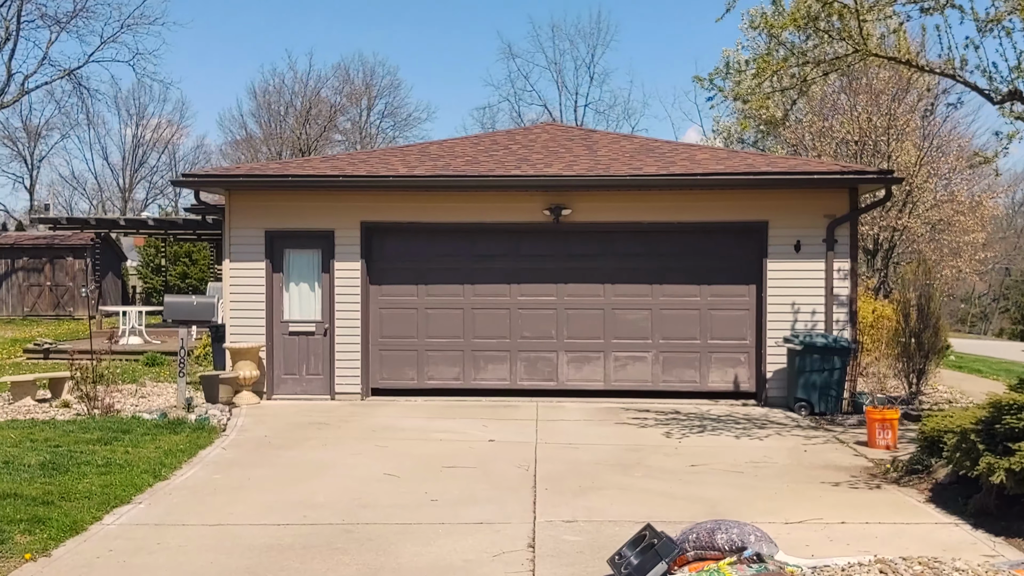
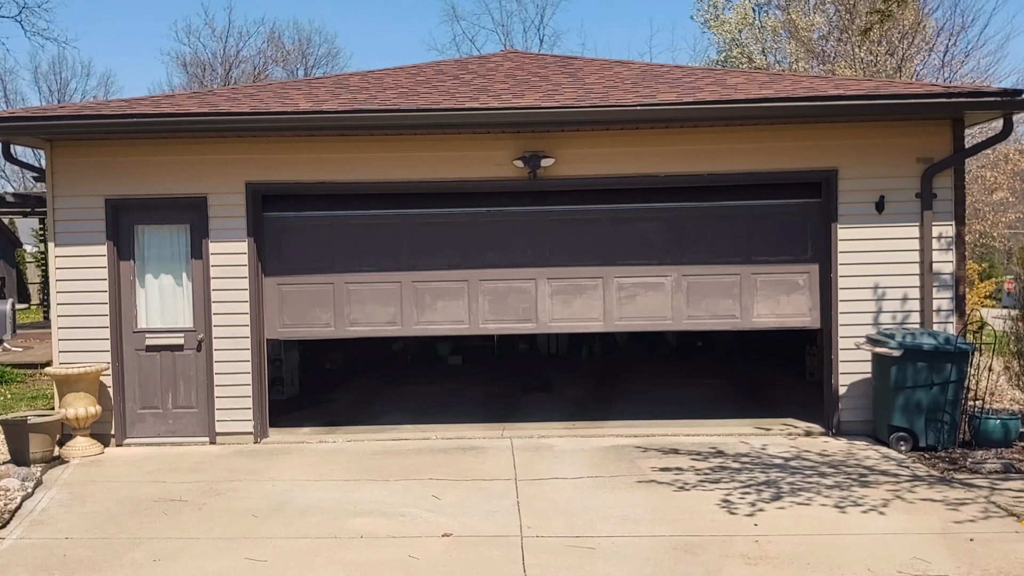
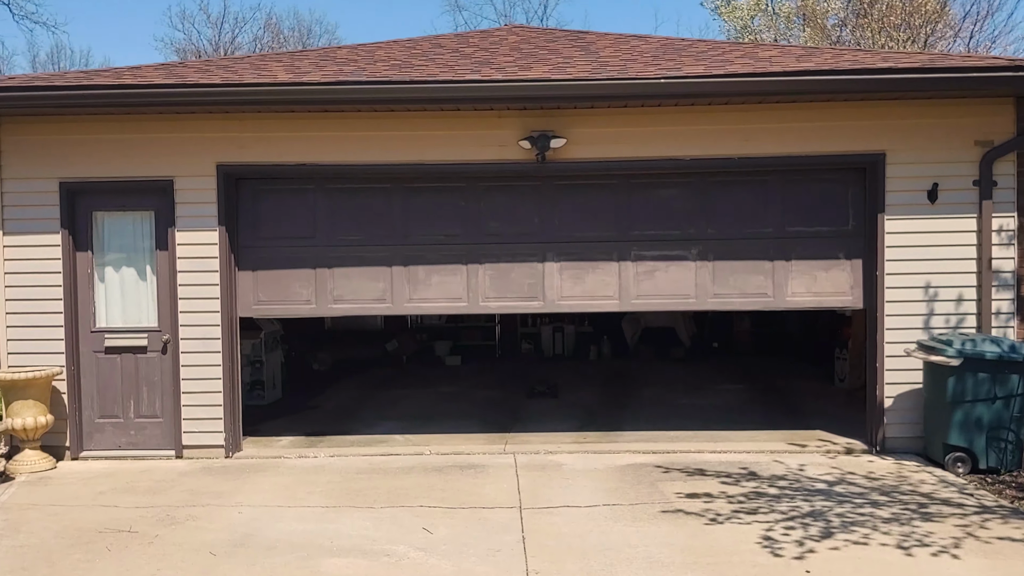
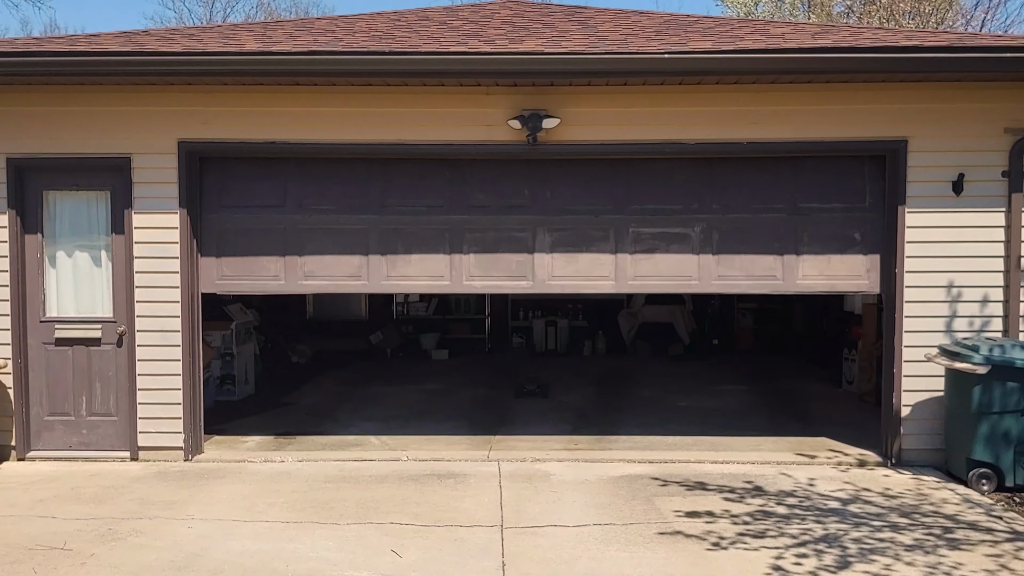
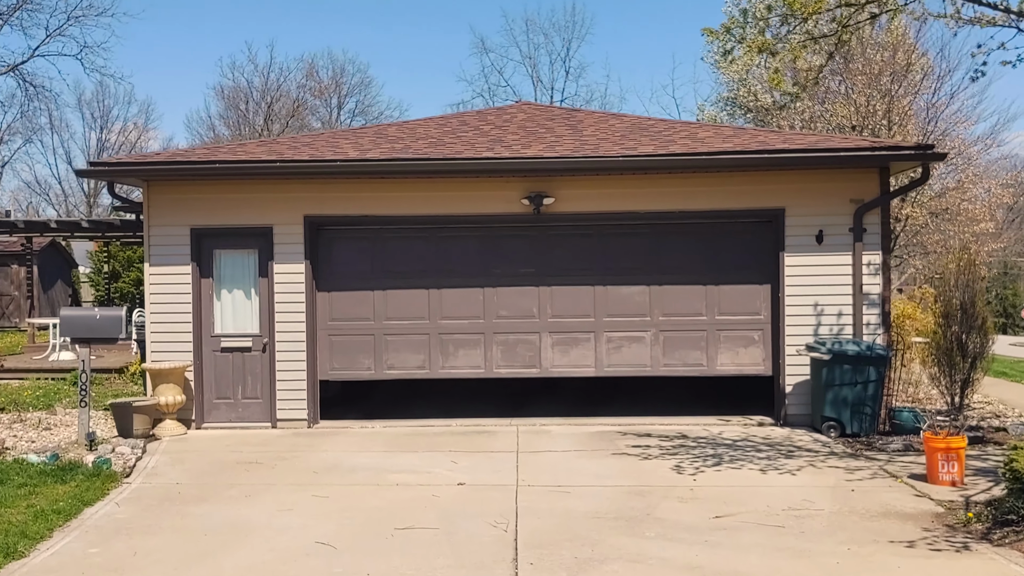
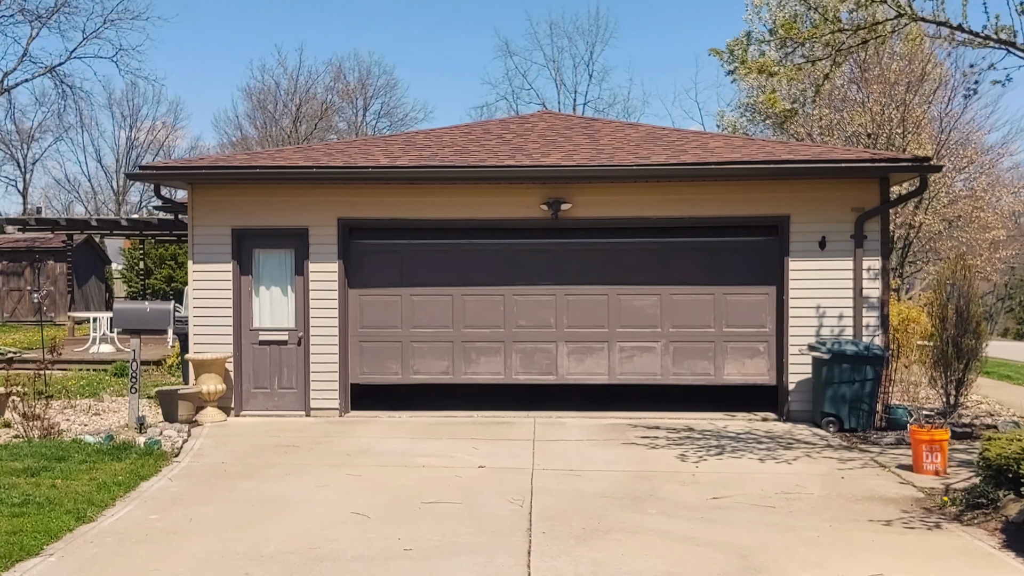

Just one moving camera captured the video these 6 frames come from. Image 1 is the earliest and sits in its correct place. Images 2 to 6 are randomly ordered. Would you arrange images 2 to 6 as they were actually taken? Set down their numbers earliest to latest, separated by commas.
6, 5, 2, 3, 4
